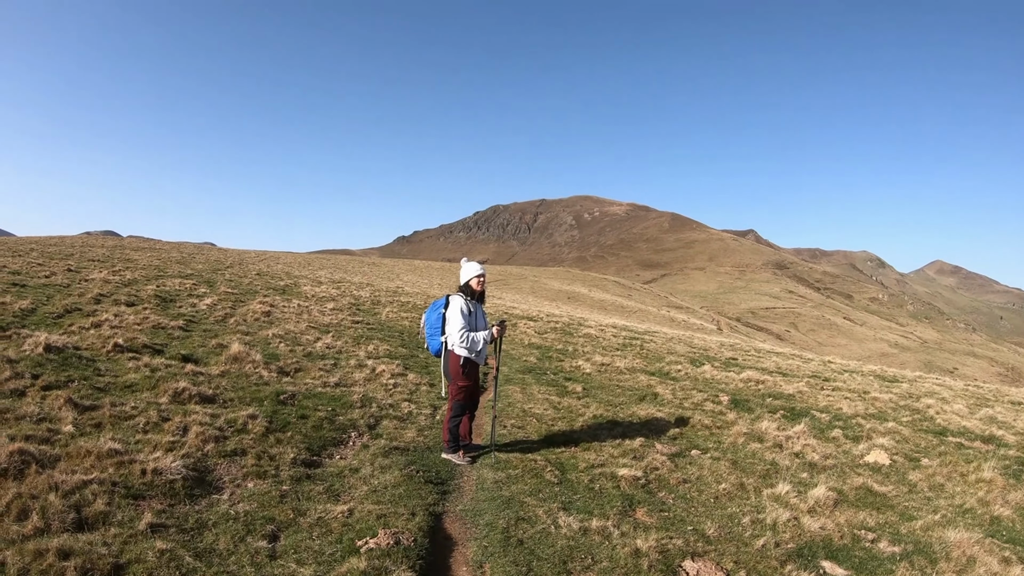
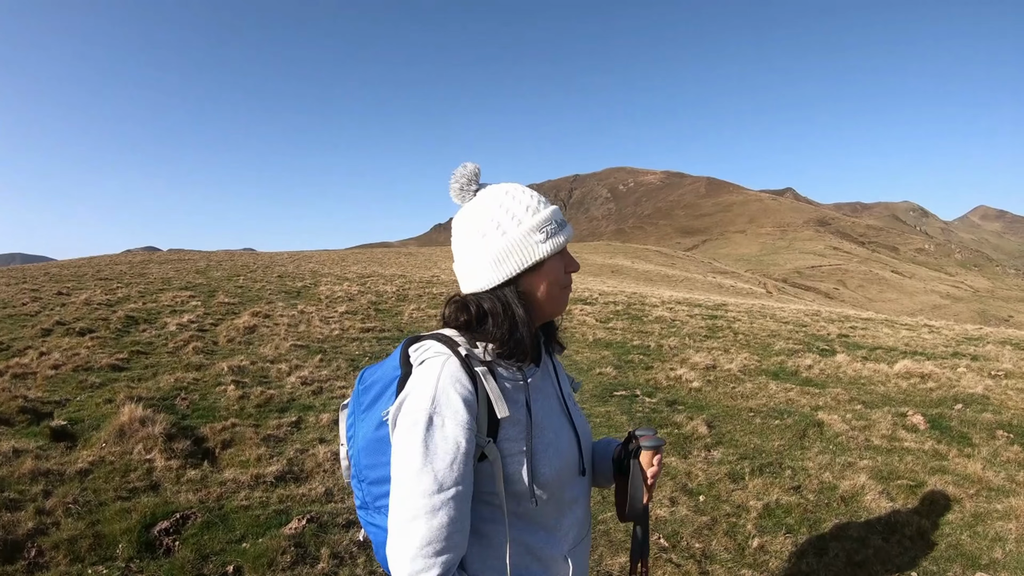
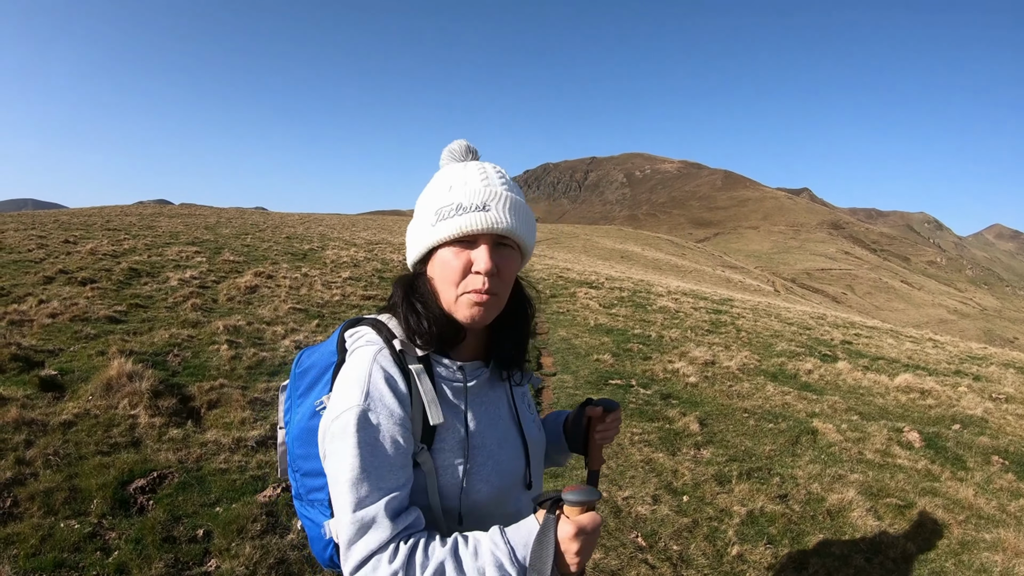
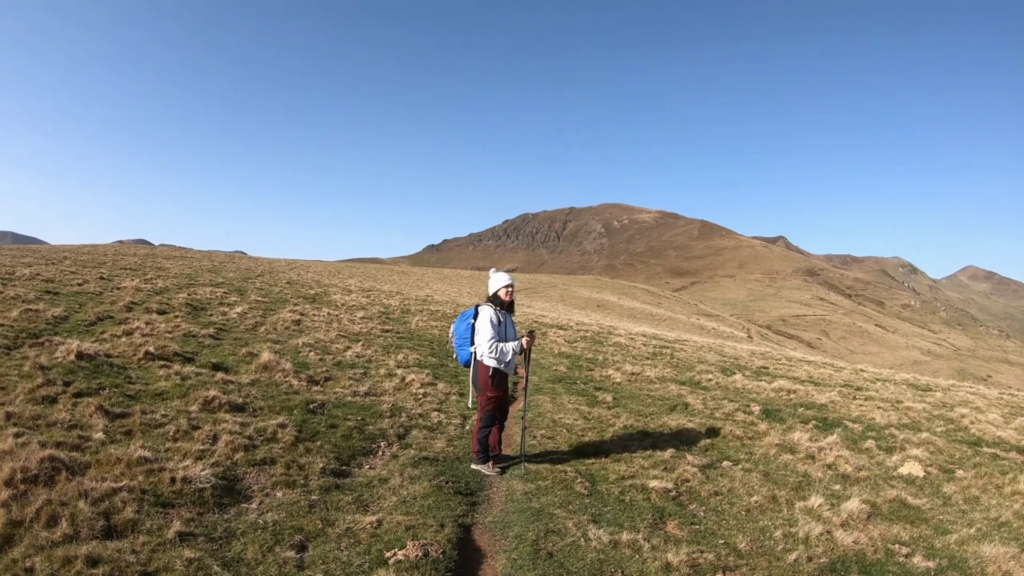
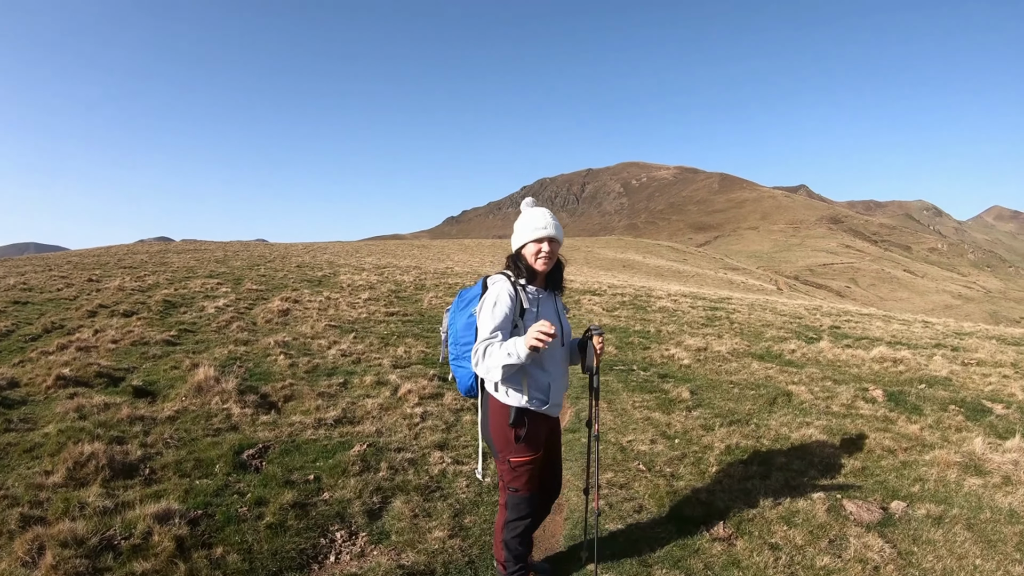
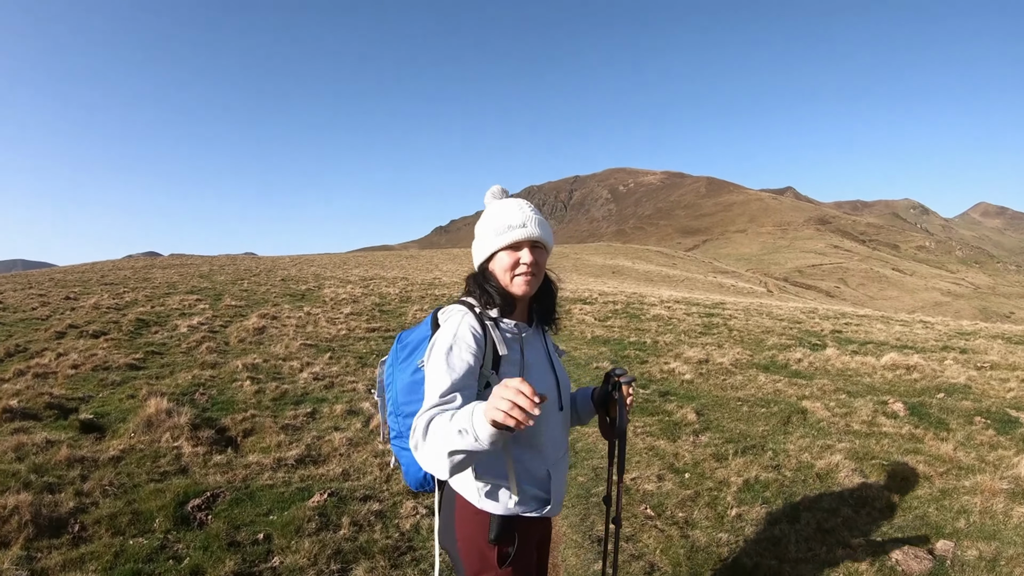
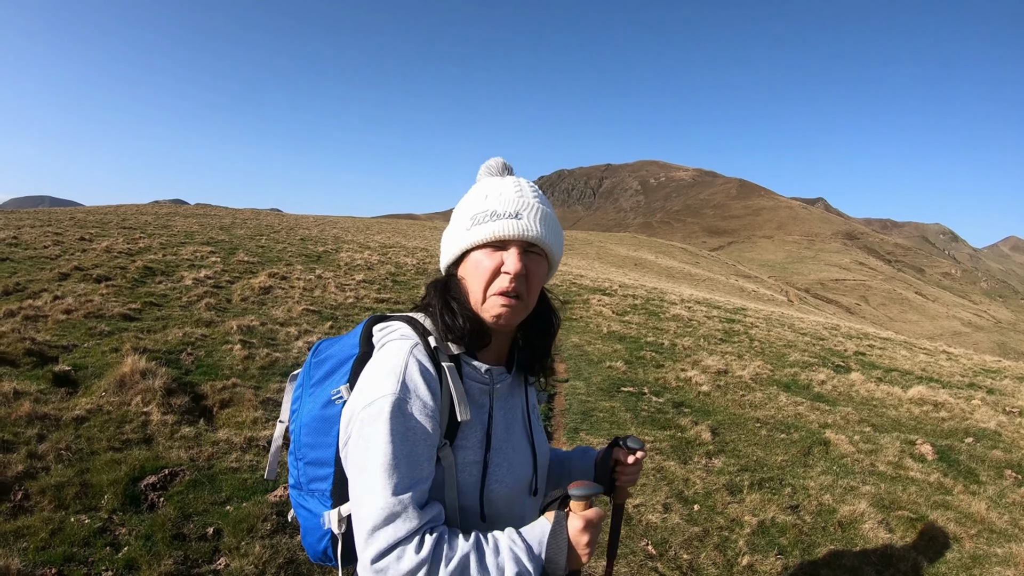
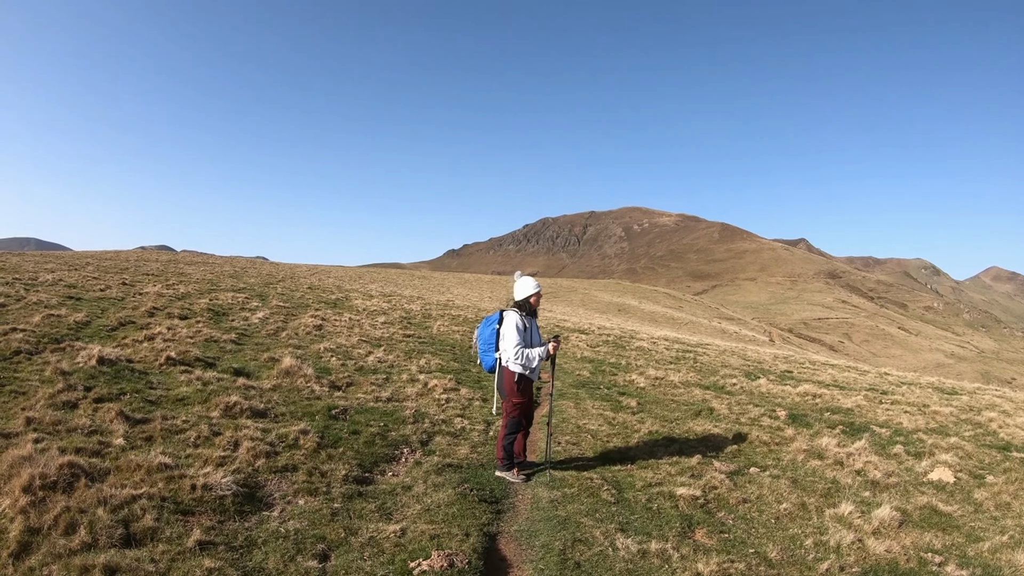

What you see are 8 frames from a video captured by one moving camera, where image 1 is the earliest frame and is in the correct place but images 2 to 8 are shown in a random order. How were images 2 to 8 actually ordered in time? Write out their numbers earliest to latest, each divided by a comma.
4, 8, 5, 6, 2, 3, 7
